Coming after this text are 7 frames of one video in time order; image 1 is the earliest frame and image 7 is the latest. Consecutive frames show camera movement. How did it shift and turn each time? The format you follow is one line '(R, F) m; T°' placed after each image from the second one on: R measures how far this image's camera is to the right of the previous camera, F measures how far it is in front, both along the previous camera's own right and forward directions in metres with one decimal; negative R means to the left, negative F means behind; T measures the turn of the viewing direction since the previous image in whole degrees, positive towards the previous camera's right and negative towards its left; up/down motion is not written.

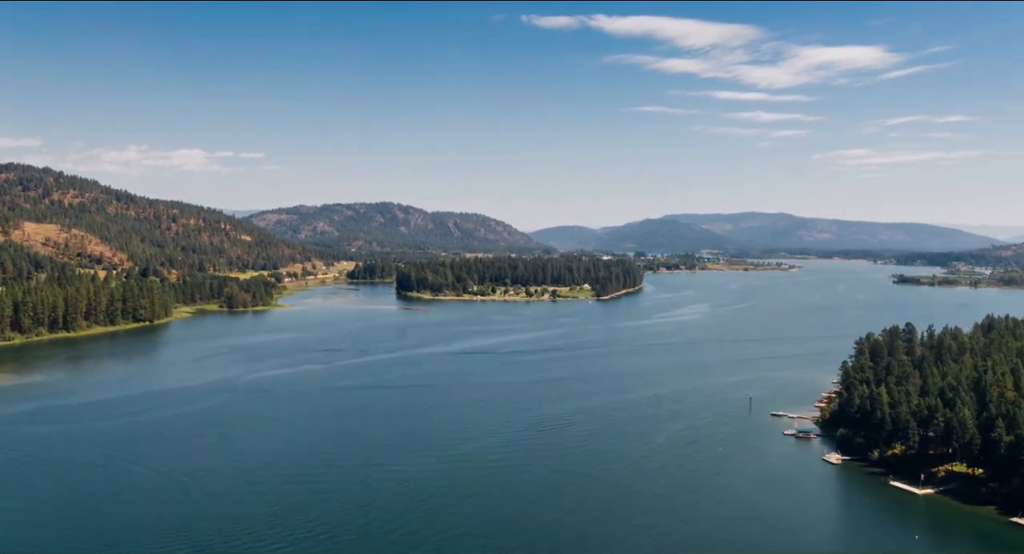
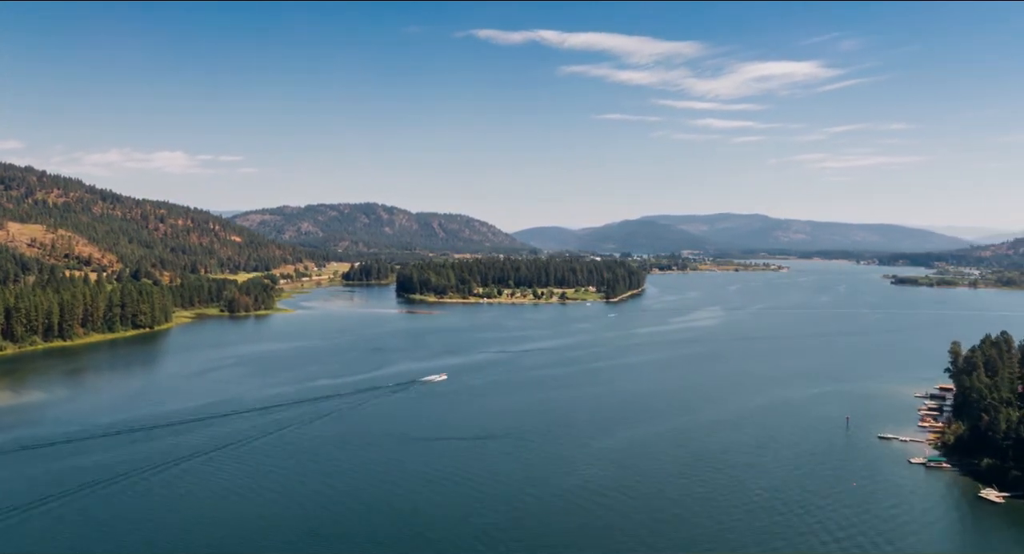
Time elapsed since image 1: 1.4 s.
(-2.7, +3.2) m; +1°
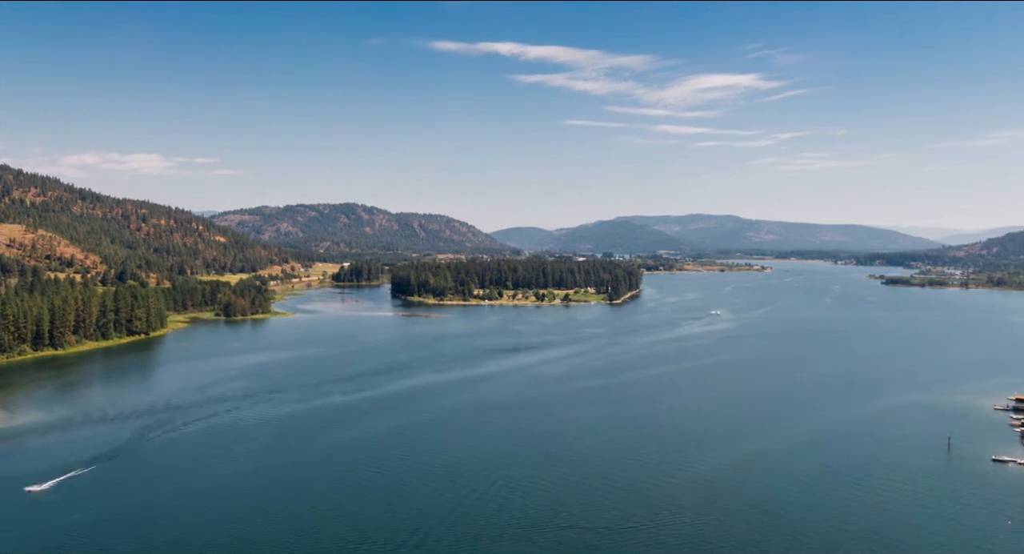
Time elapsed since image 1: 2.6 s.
(-2.5, +2.7) m; +1°
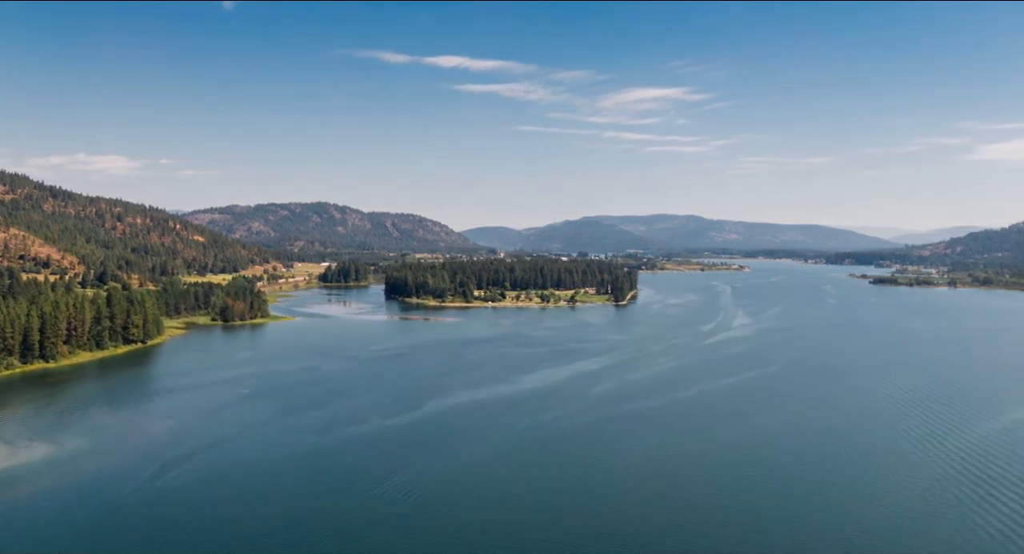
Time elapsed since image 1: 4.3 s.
(-3.4, +3.7) m; +2°
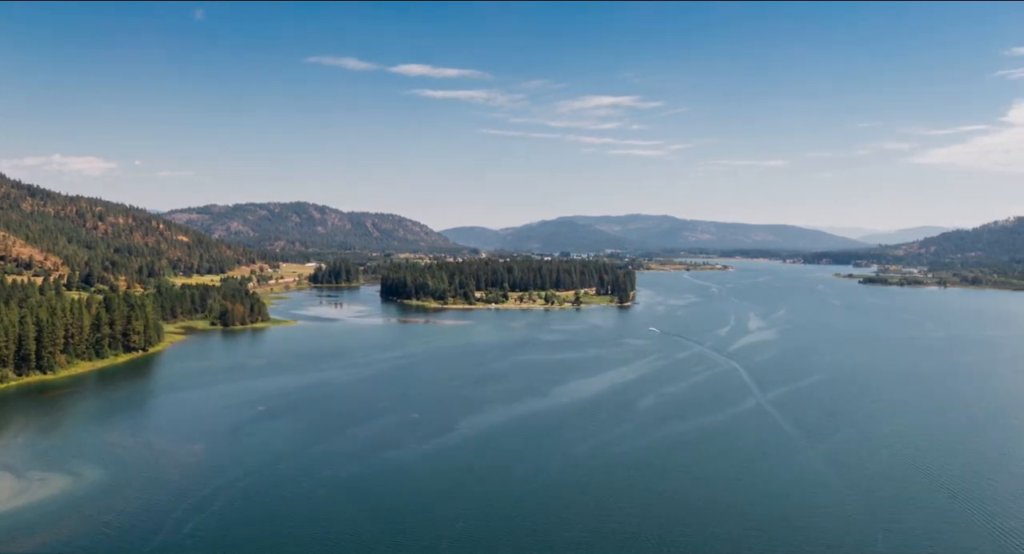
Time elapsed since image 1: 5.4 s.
(-2.5, +2.5) m; +1°
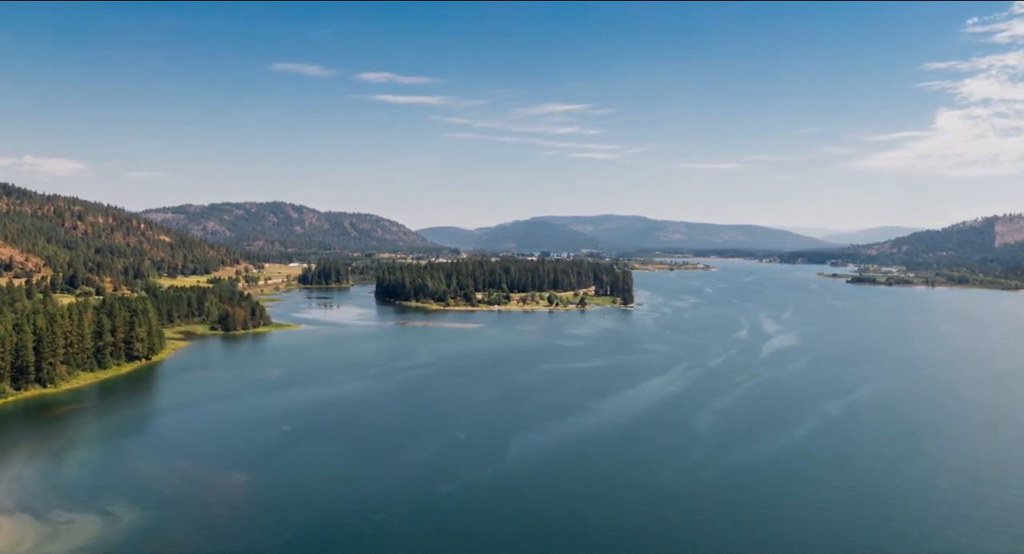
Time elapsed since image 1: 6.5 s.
(-2.7, +2.5) m; +1°
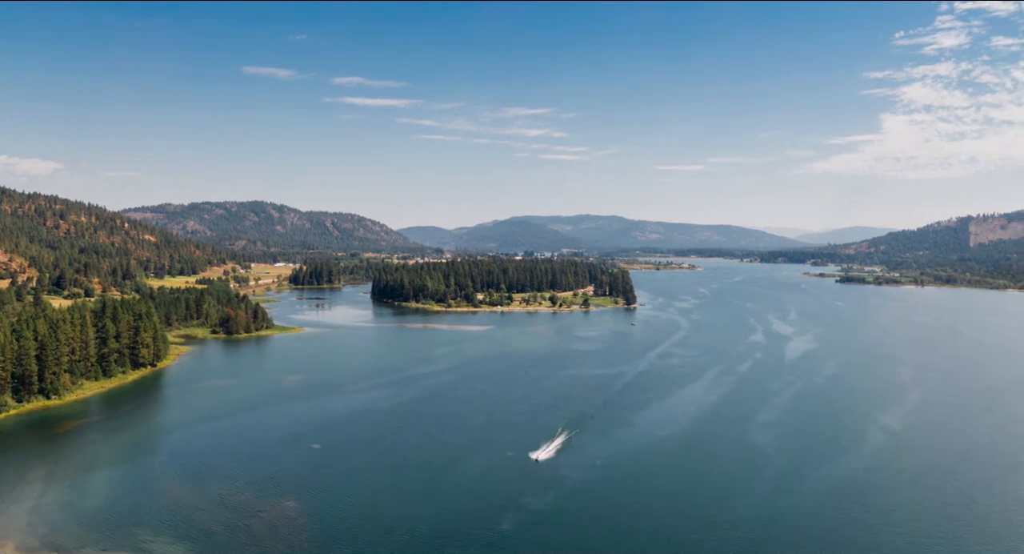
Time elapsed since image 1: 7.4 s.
(-2.2, +1.9) m; +1°
